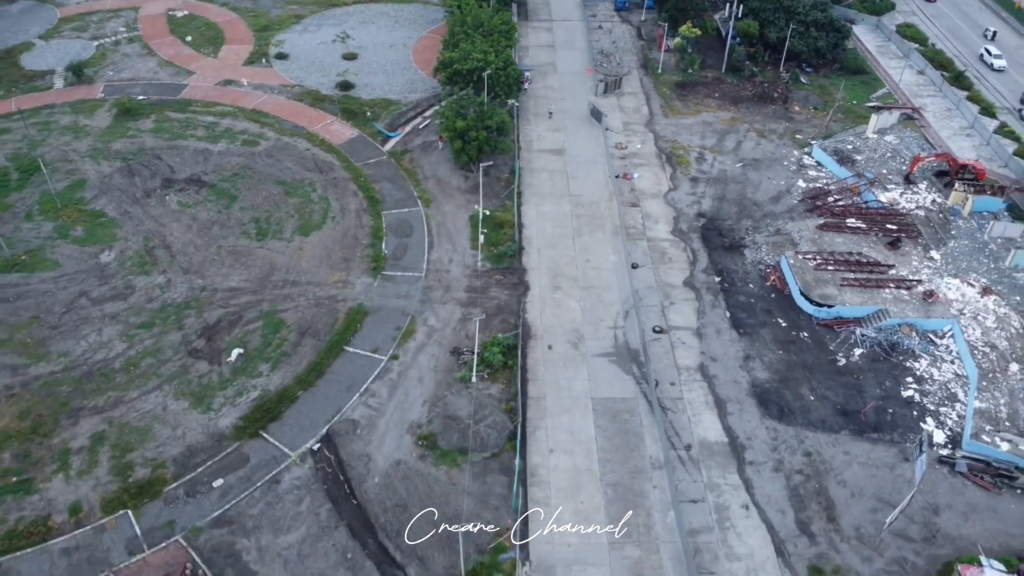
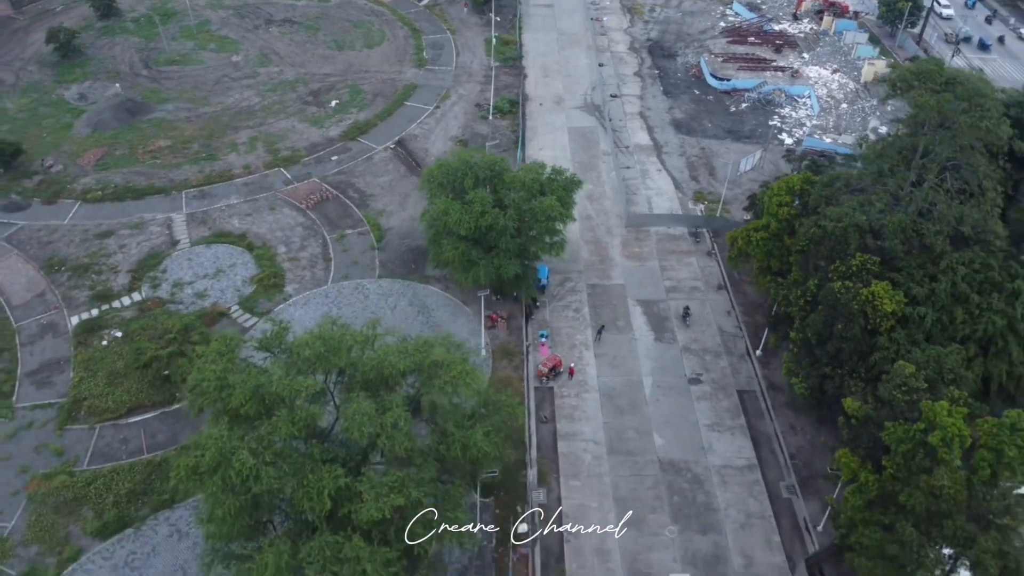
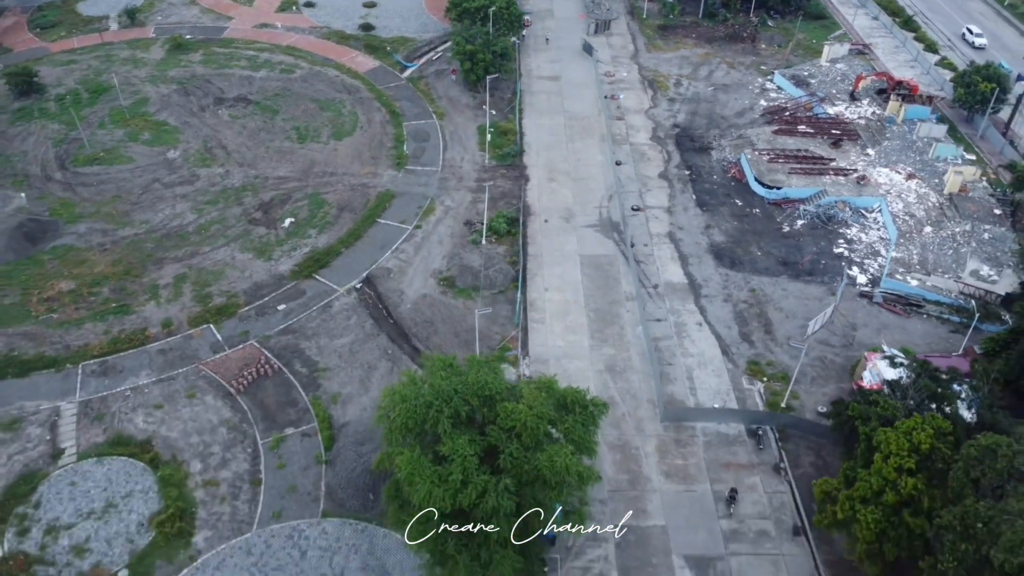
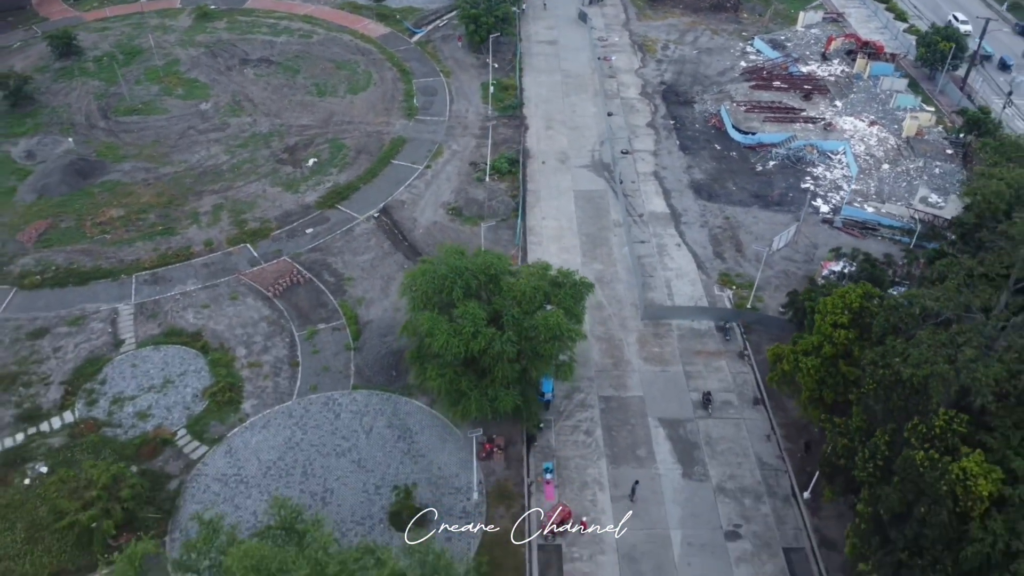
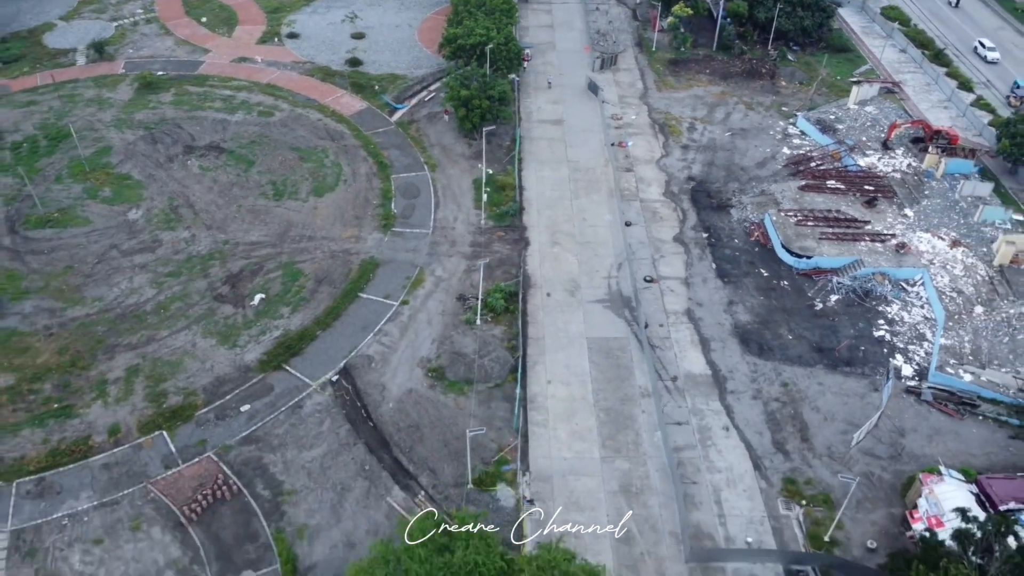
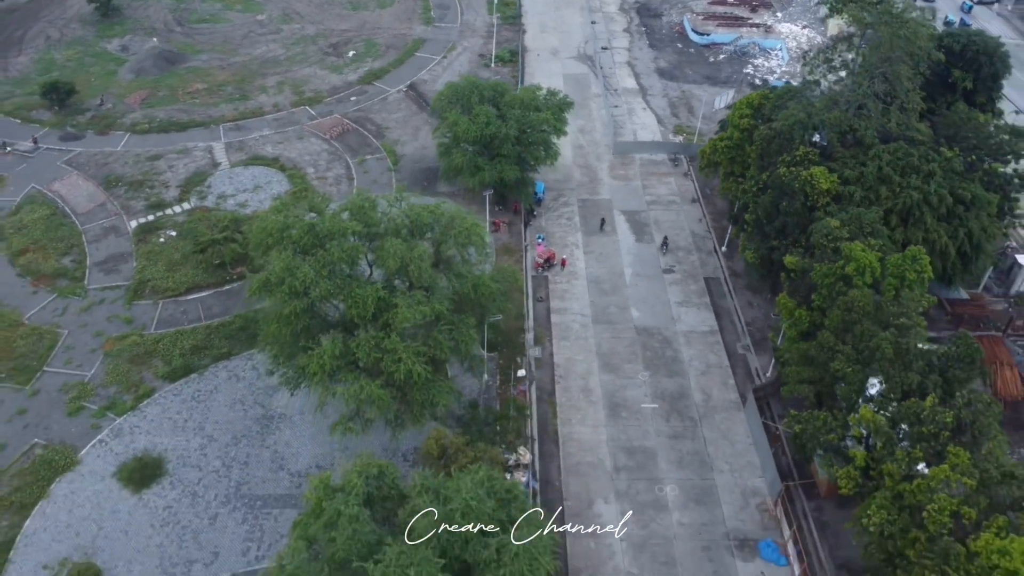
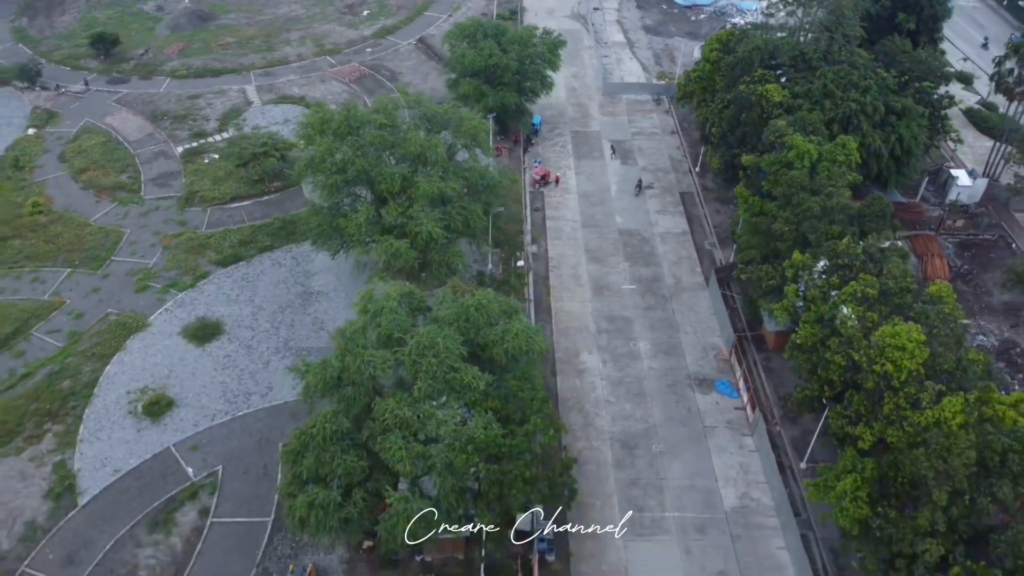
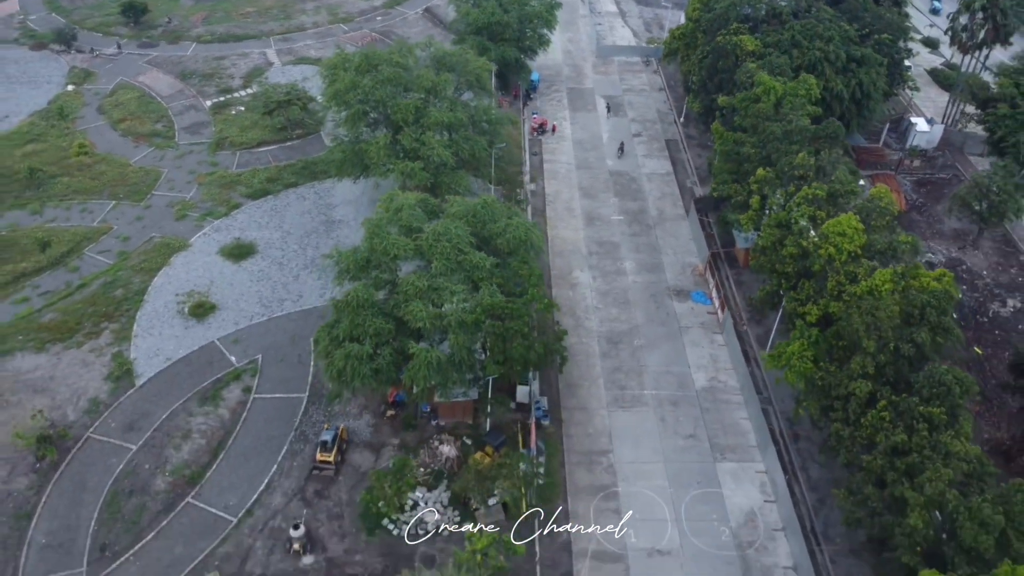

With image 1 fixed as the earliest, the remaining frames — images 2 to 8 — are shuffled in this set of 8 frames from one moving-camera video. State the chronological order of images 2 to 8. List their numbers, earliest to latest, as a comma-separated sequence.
5, 3, 4, 2, 6, 7, 8
